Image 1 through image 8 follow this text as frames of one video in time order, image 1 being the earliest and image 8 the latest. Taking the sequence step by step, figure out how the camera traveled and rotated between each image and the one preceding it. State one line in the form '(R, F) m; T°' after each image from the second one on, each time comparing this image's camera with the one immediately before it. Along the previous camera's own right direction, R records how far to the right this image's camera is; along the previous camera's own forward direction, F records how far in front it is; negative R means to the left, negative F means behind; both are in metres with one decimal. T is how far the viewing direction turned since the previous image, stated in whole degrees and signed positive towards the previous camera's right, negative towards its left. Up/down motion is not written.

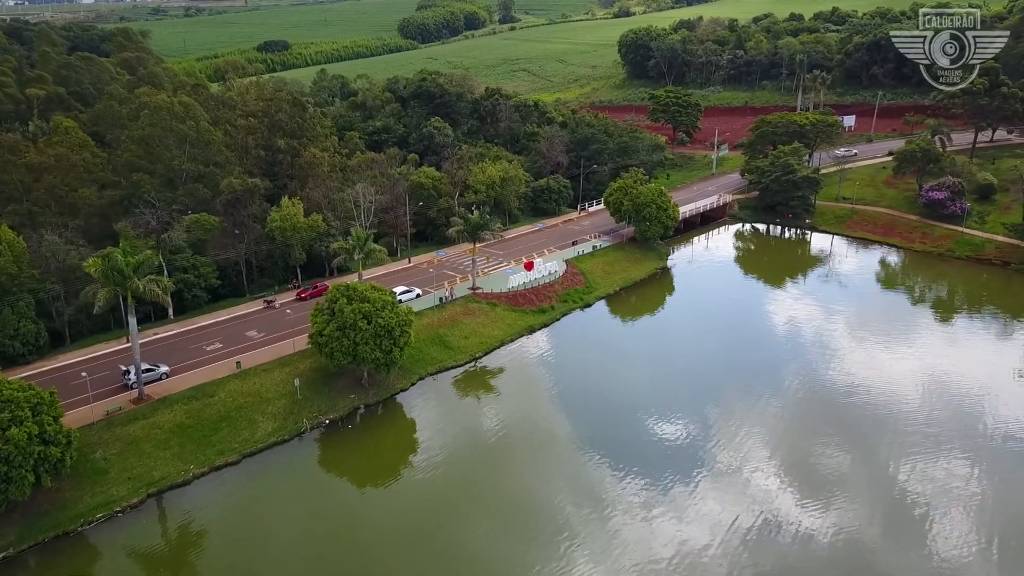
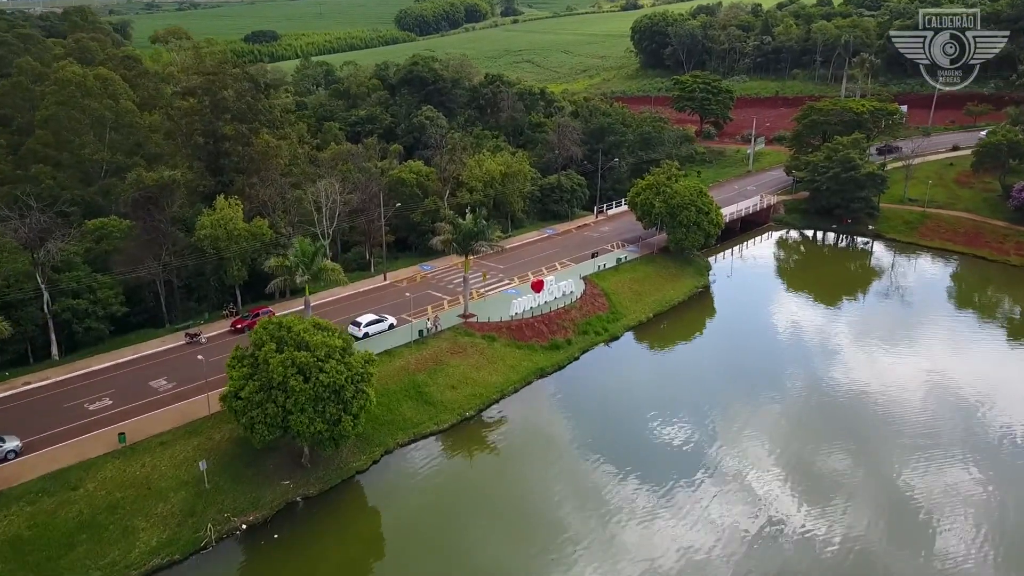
(-0.2, +16.1) m; 0°
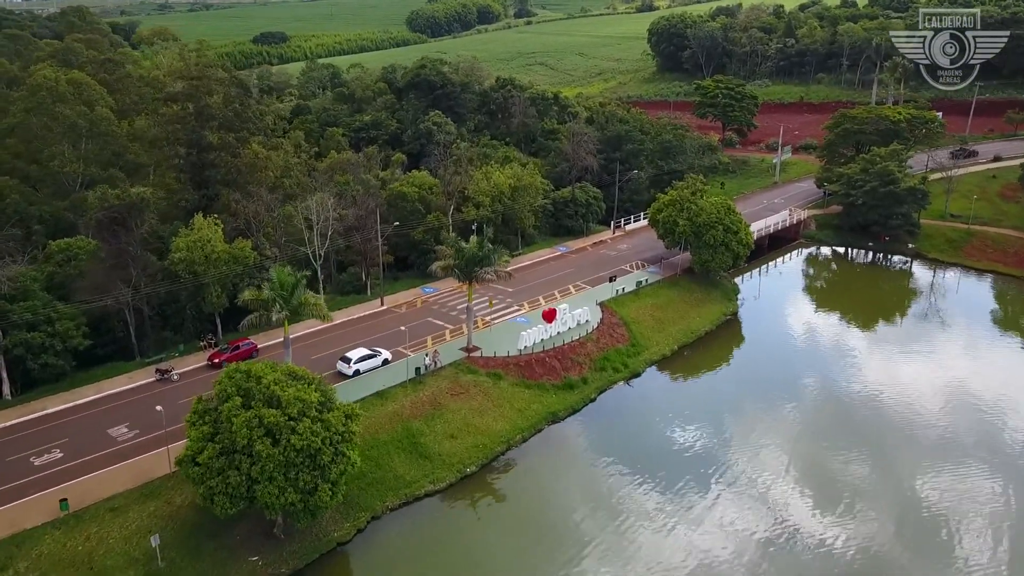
(+0.2, +5.4) m; -1°
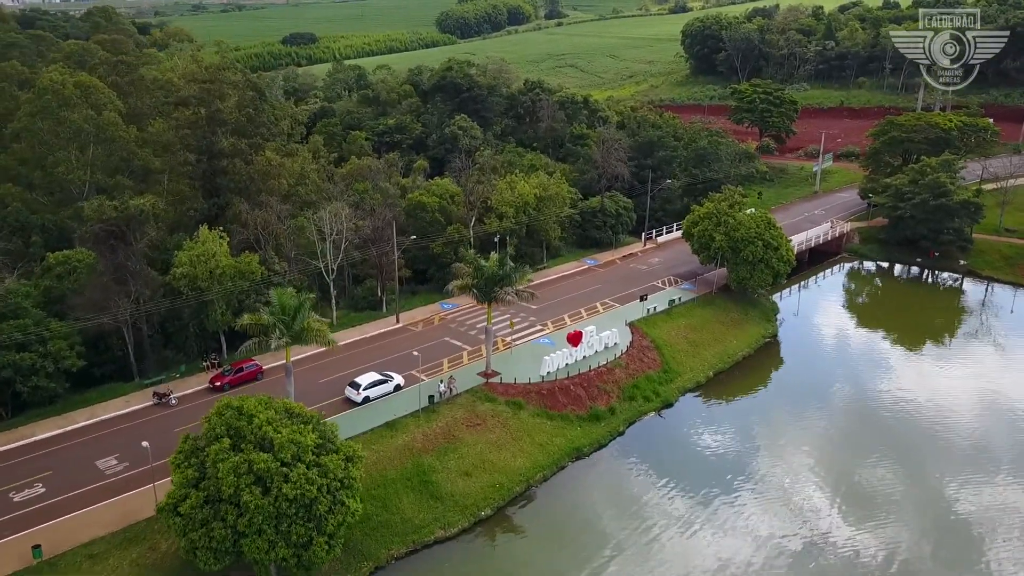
(+0.3, +3.4) m; -2°
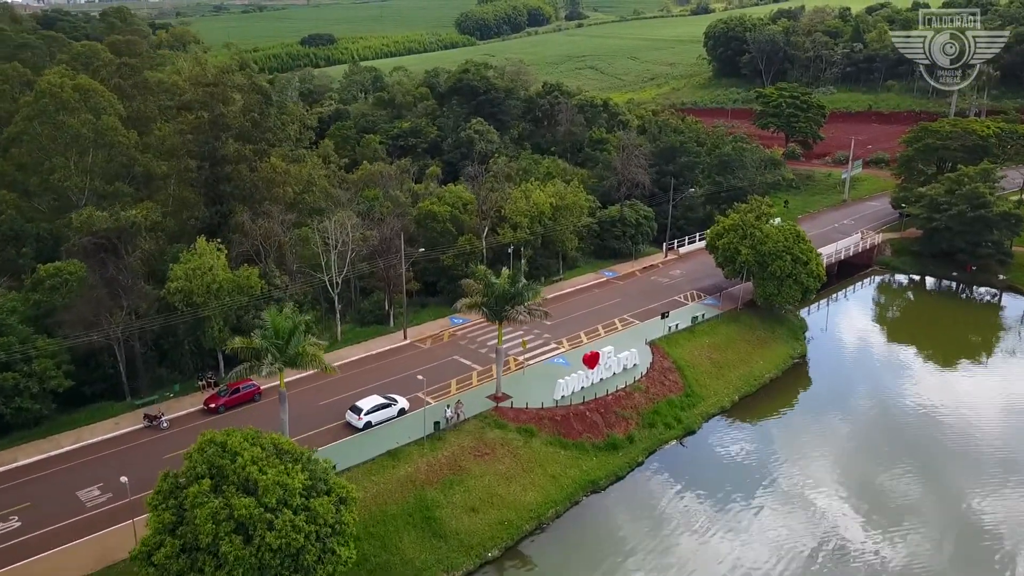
(+0.3, +2.6) m; -1°
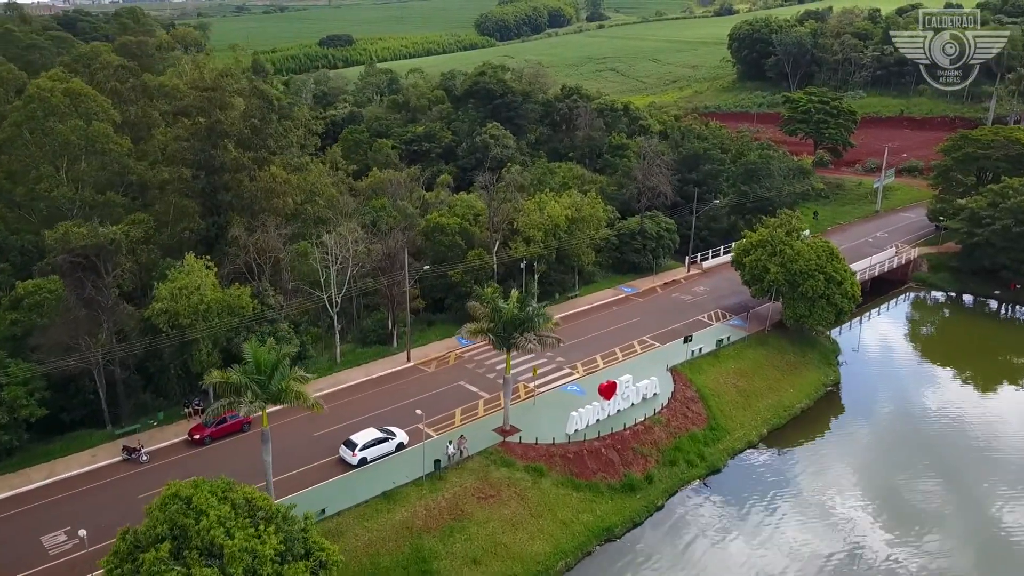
(+0.4, +3.2) m; -1°
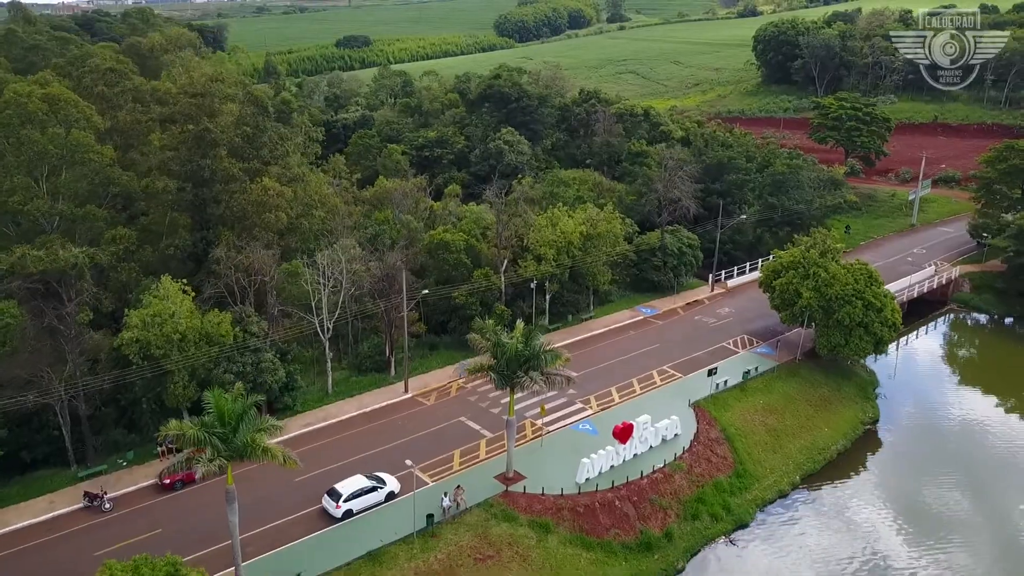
(+0.5, +3.8) m; -1°
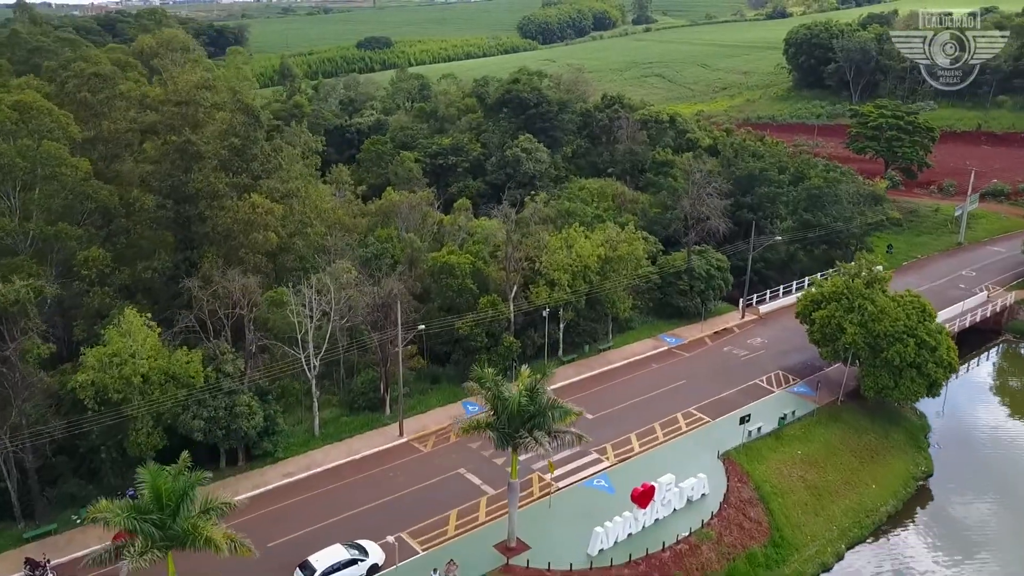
(+0.7, +4.4) m; -2°
